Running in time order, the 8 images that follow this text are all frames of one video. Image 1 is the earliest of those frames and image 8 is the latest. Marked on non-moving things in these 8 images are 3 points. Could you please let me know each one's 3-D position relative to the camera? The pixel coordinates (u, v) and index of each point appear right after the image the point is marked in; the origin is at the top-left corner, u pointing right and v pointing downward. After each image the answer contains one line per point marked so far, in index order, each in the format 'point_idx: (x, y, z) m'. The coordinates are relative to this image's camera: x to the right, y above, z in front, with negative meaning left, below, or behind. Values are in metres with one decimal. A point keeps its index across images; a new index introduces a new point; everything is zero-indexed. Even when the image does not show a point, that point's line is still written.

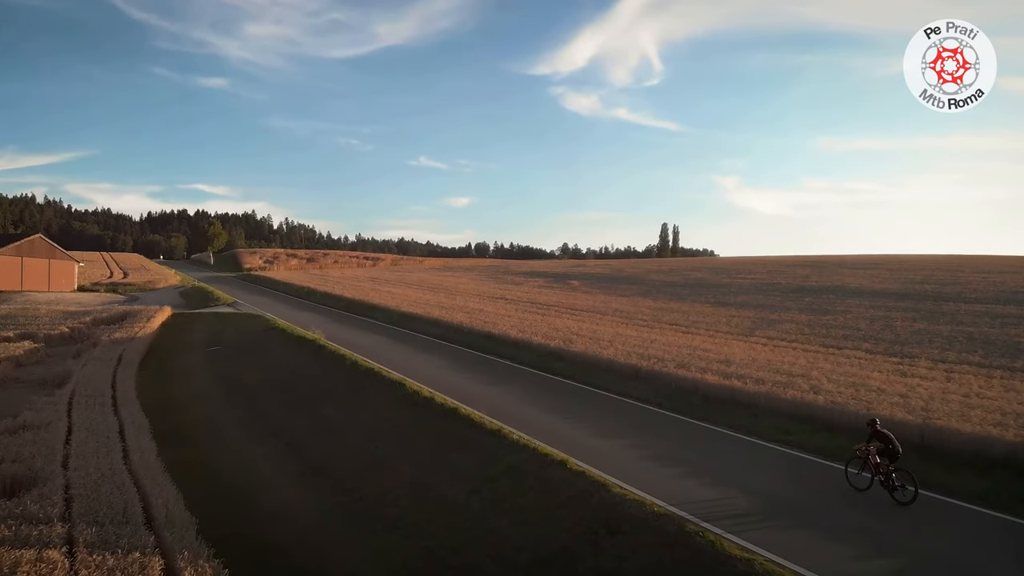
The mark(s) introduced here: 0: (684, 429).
0: (+3.8, -3.1, +13.1) m
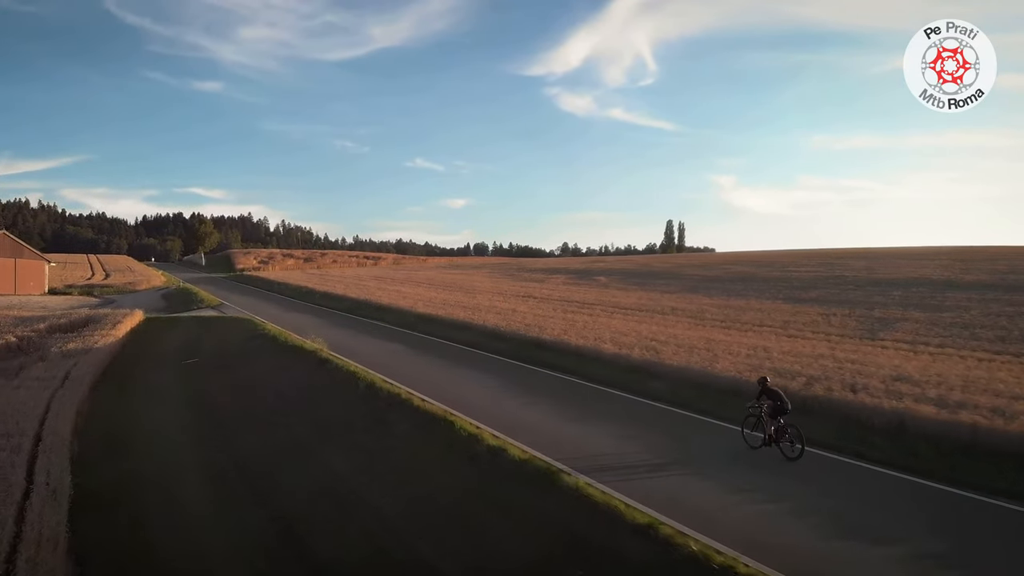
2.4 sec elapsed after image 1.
0: (+5.6, -2.8, +7.9) m
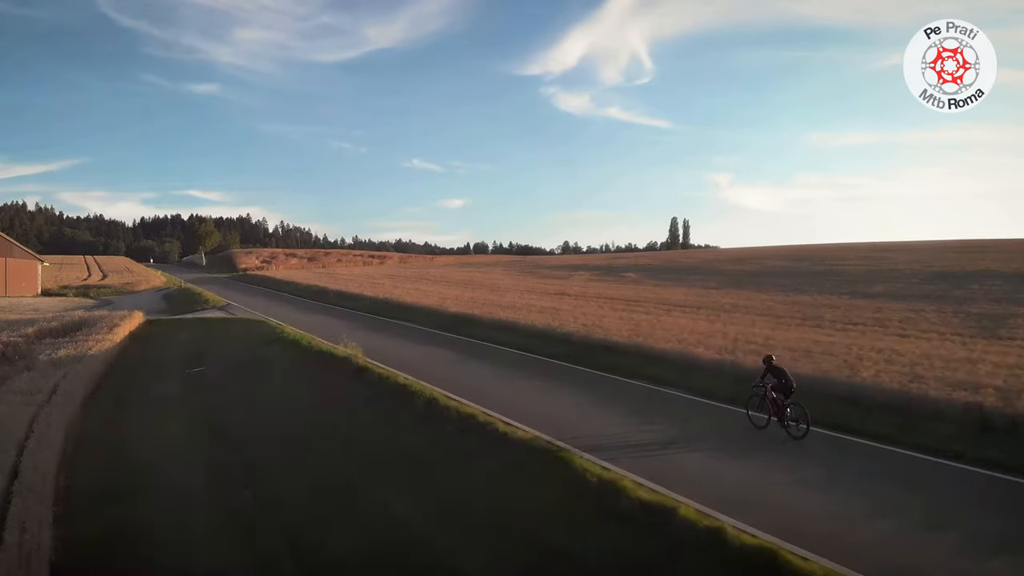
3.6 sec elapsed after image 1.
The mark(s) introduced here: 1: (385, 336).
0: (+7.3, -2.6, +5.3) m
1: (-4.0, -1.8, +19.6) m
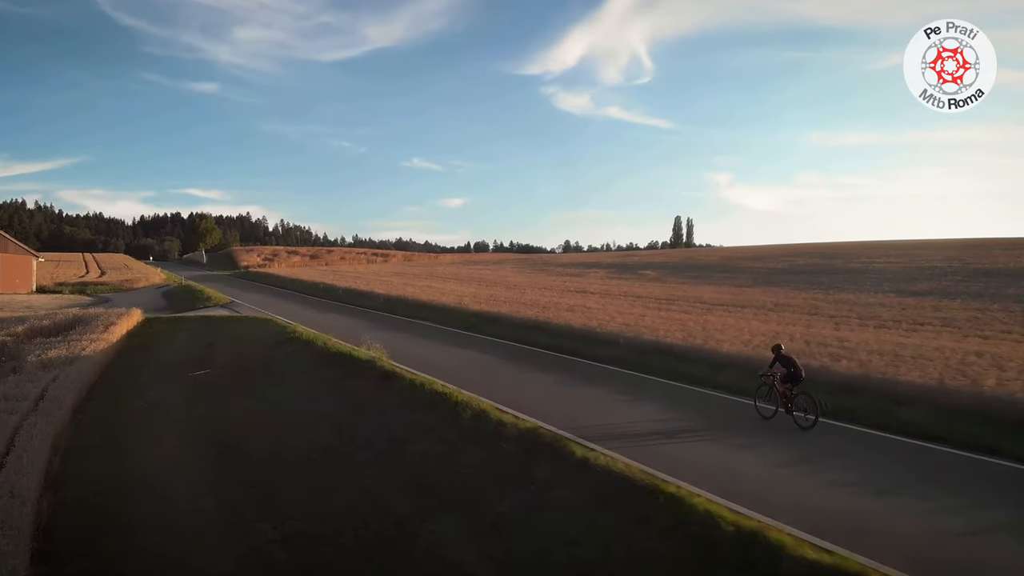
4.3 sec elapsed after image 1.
0: (+8.2, -2.5, +3.6) m
1: (-3.0, -1.7, +17.9) m
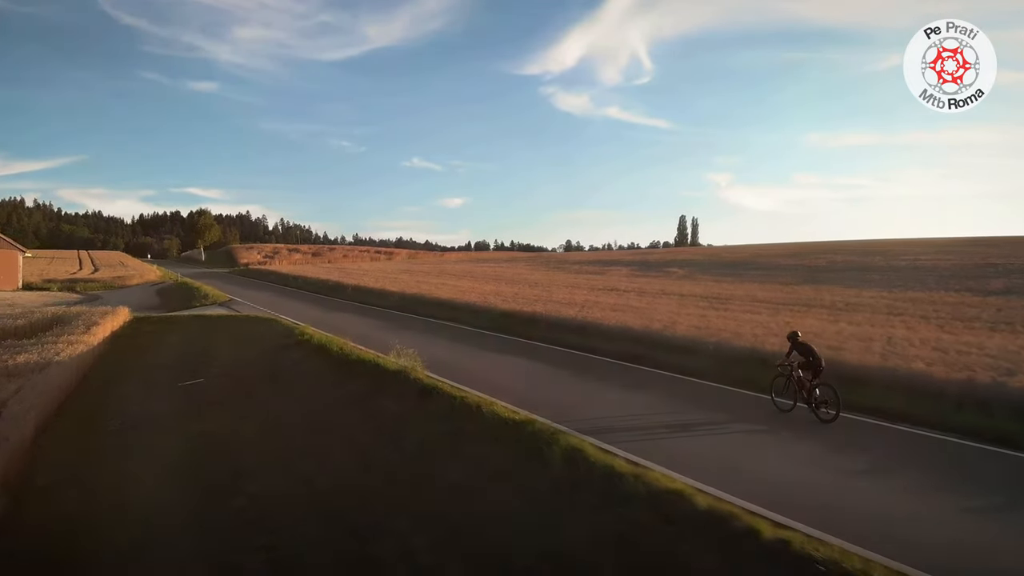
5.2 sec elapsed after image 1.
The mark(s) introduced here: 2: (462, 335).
0: (+9.4, -2.4, +1.1) m
1: (-1.9, -1.5, +15.4) m
2: (-1.4, -1.3, +17.6) m
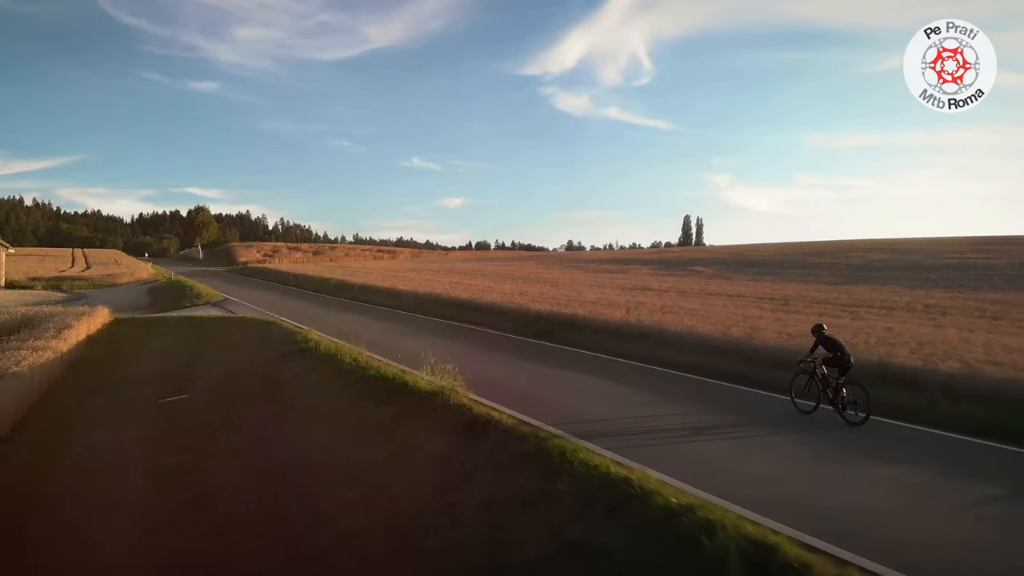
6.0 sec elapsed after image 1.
0: (+10.3, -2.4, -1.4) m
1: (-0.9, -1.5, +12.9) m
2: (-0.5, -1.3, +15.1) m
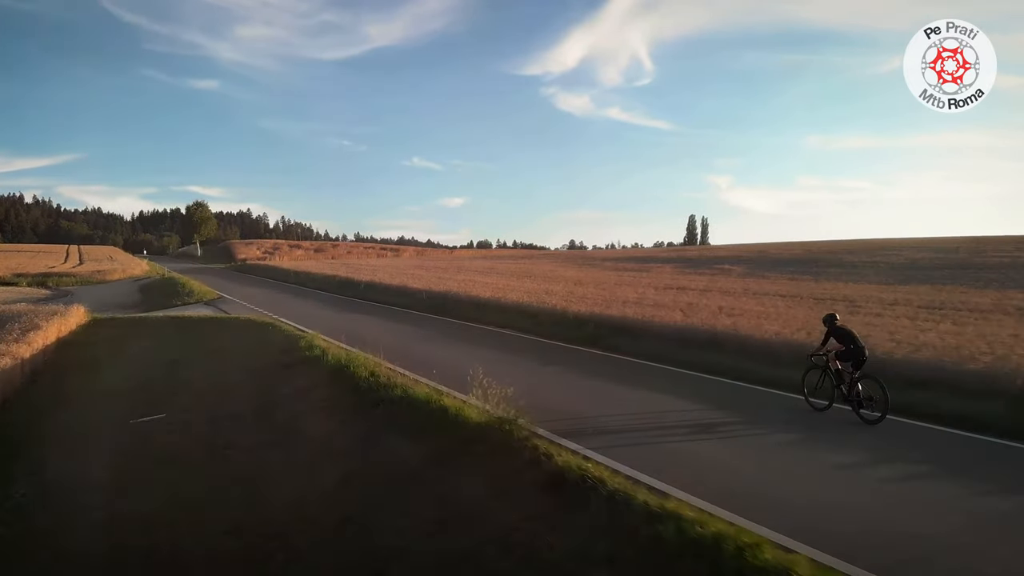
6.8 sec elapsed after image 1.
0: (+11.2, -2.4, -3.6) m
1: (-0.1, -1.4, +10.7) m
2: (+0.3, -1.3, +12.8) m
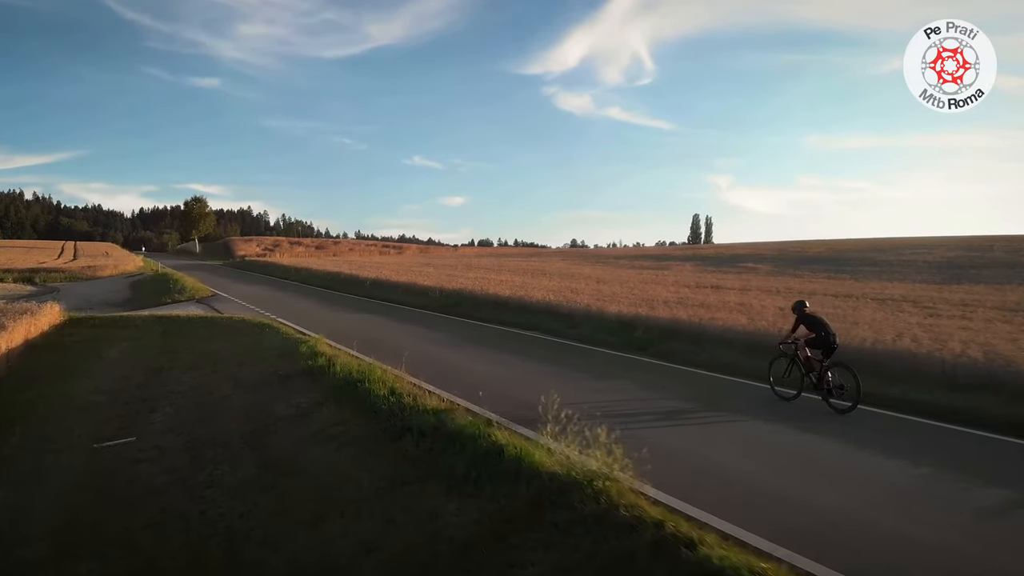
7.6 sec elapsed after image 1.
0: (+11.8, -2.4, -5.4) m
1: (+0.6, -1.4, +8.9) m
2: (+1.0, -1.2, +11.1) m
